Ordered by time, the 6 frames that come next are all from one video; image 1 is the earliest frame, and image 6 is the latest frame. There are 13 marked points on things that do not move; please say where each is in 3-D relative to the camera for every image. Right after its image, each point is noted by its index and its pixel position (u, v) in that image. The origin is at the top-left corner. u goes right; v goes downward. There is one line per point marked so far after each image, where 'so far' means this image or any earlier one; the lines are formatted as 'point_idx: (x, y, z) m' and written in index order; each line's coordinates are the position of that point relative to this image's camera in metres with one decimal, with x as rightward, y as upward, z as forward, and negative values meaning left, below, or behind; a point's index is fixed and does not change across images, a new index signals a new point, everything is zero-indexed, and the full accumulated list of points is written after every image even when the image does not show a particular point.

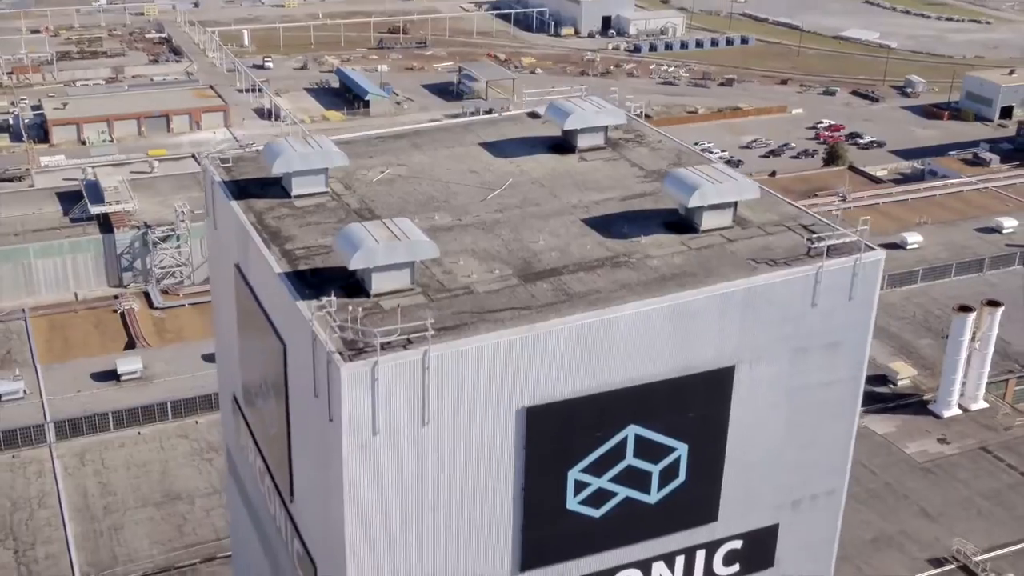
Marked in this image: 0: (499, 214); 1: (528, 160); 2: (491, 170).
0: (-0.1, +0.8, +11.0) m
1: (+0.2, +1.5, +12.4) m
2: (-0.2, +1.4, +12.4) m
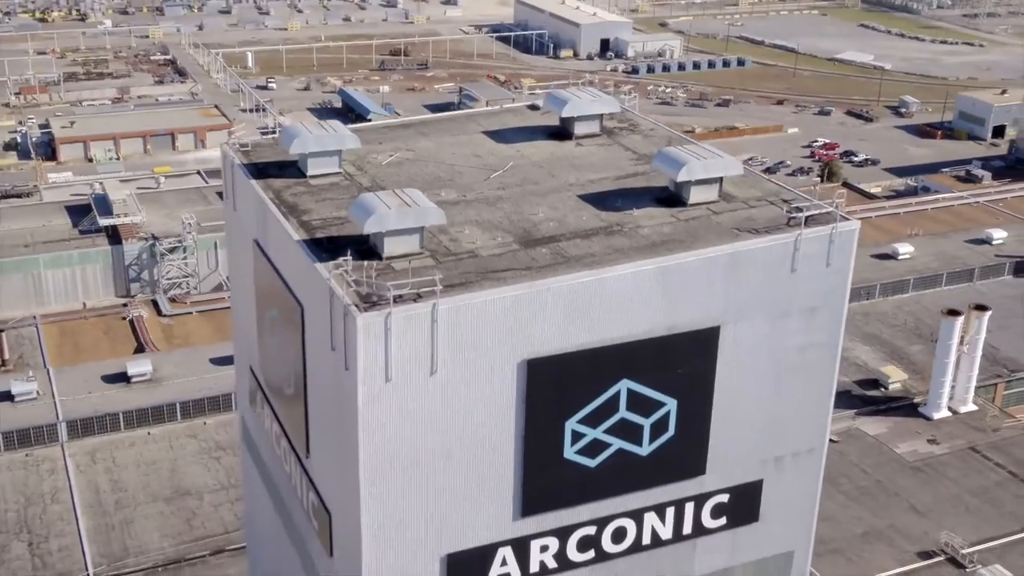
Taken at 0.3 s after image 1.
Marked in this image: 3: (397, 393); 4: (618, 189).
0: (-0.1, +1.1, +11.8) m
1: (+0.2, +1.7, +13.2) m
2: (-0.2, +1.6, +13.2) m
3: (-1.0, -0.9, +9.4) m
4: (+1.1, +1.1, +11.9) m
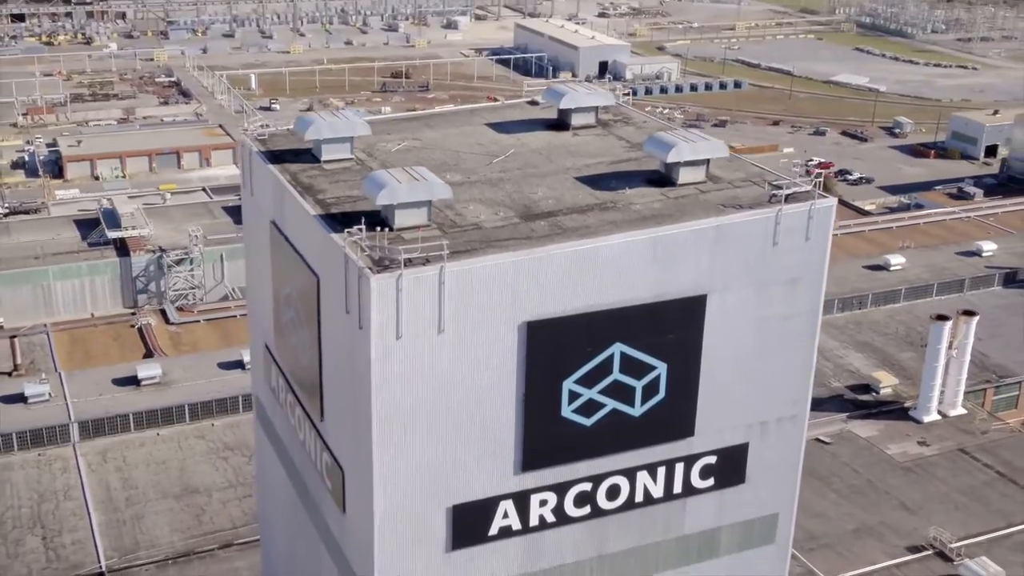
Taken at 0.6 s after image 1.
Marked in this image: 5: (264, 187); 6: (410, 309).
0: (-0.1, +1.3, +12.7) m
1: (+0.2, +2.0, +14.1) m
2: (-0.2, +1.9, +14.1) m
3: (-1.0, -0.6, +10.2) m
4: (+1.2, +1.4, +12.8) m
5: (-3.1, +1.2, +13.4) m
6: (-0.9, -0.2, +10.1) m
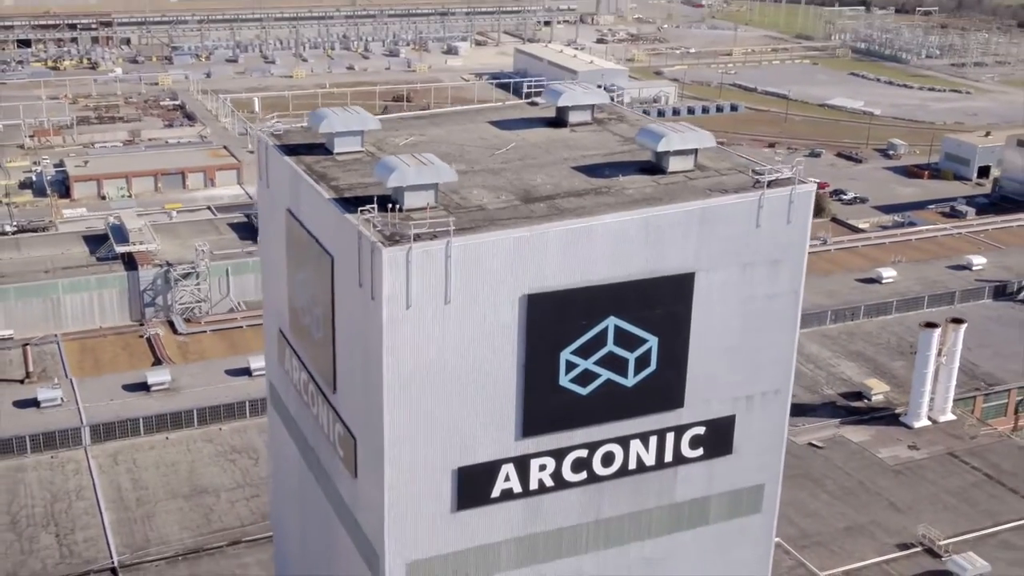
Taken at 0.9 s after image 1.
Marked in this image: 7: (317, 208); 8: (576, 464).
0: (-0.1, +1.5, +13.5) m
1: (+0.2, +2.1, +15.0) m
2: (-0.2, +2.0, +15.0) m
3: (-1.0, -0.3, +11.1) m
4: (+1.2, +1.6, +13.7) m
5: (-3.0, +1.4, +14.3) m
6: (-0.9, +0.1, +10.9) m
7: (-2.3, +0.9, +12.7) m
8: (+0.7, -2.0, +12.4) m
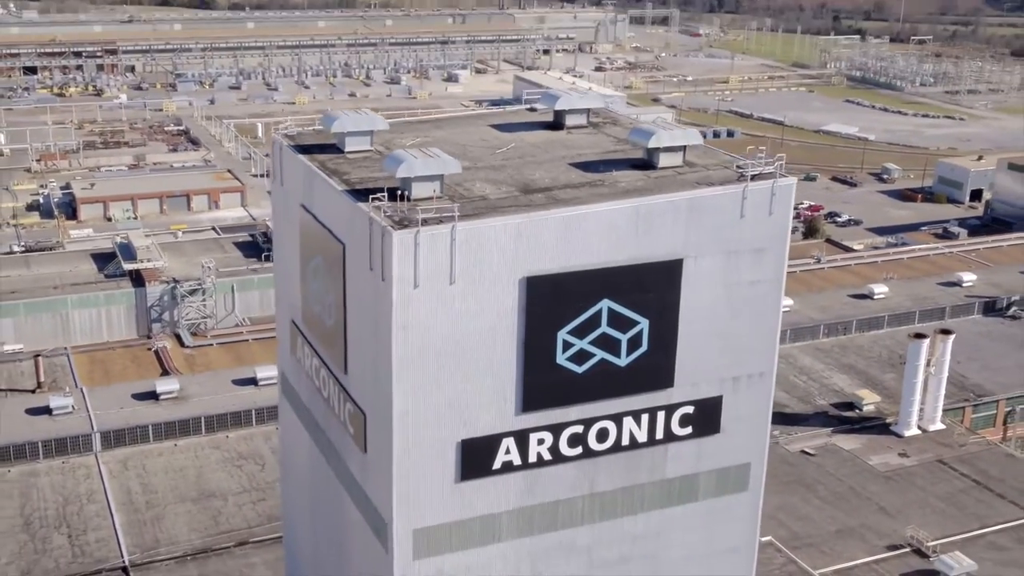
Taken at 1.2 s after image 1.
0: (-0.1, +1.7, +14.5) m
1: (+0.2, +2.2, +16.0) m
2: (-0.2, +2.1, +15.9) m
3: (-1.0, -0.1, +11.9) m
4: (+1.2, +1.7, +14.6) m
5: (-3.0, +1.6, +15.2) m
6: (-0.9, +0.3, +11.8) m
7: (-2.3, +1.1, +13.6) m
8: (+0.7, -1.8, +13.3) m
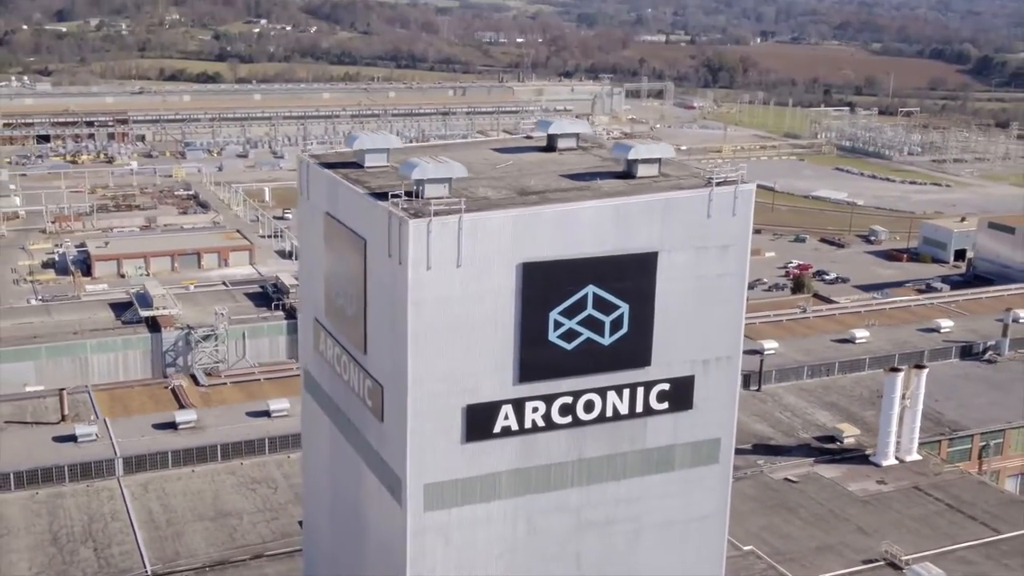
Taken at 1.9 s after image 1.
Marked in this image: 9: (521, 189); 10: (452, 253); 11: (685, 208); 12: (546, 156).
0: (-0.1, +1.7, +16.7) m
1: (+0.2, +2.2, +18.2) m
2: (-0.2, +2.1, +18.2) m
3: (-1.0, +0.1, +14.1) m
4: (+1.2, +1.8, +16.8) m
5: (-3.1, +1.6, +17.4) m
6: (-1.0, +0.5, +14.0) m
7: (-2.3, +1.2, +15.8) m
8: (+0.7, -1.7, +15.3) m
9: (+0.1, +1.4, +15.6) m
10: (-0.8, +0.5, +14.1) m
11: (+2.4, +1.1, +15.3) m
12: (+0.6, +2.3, +18.8) m
